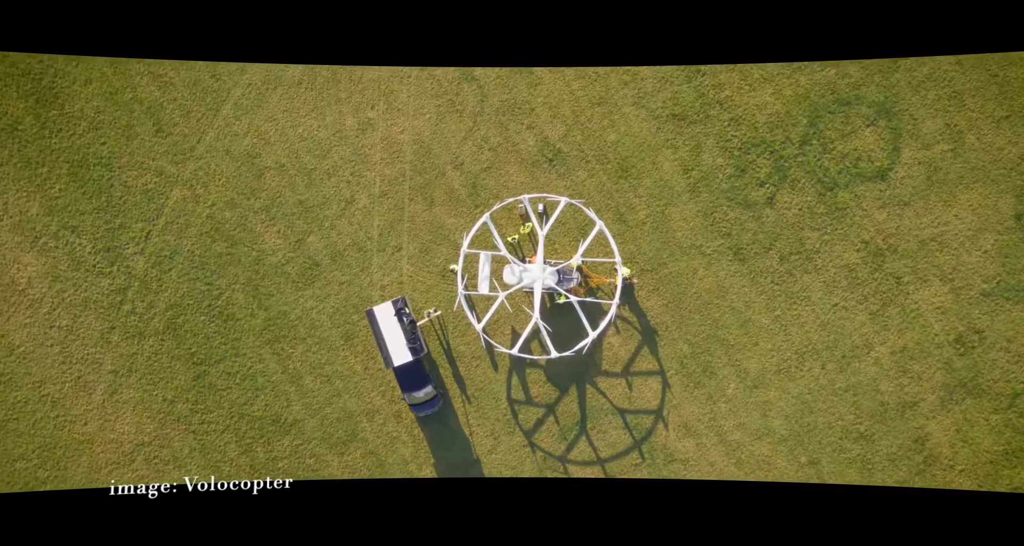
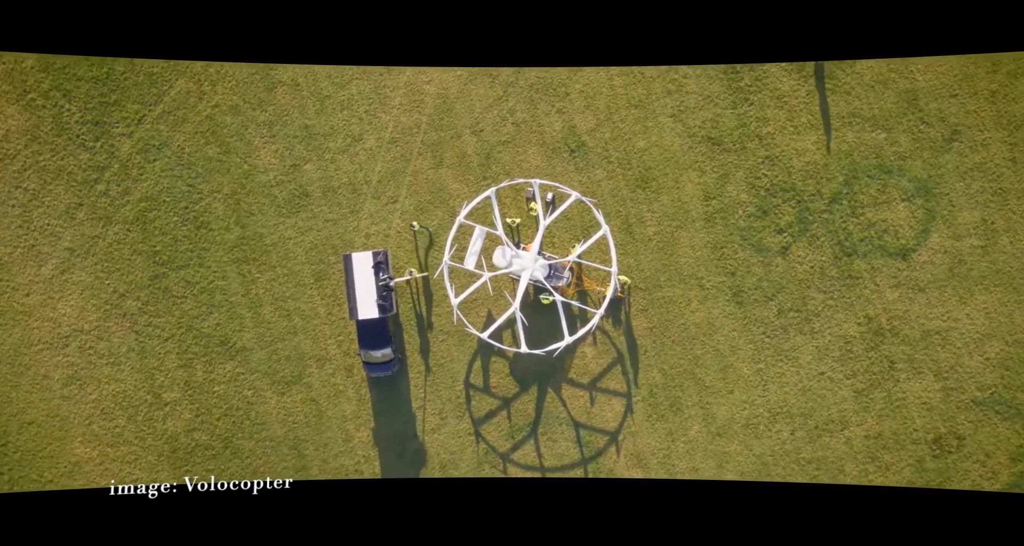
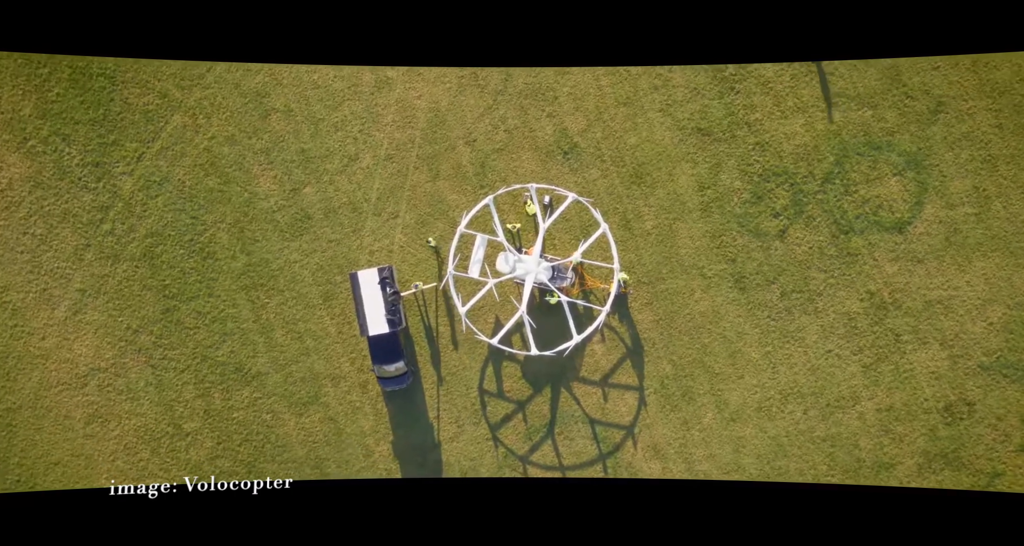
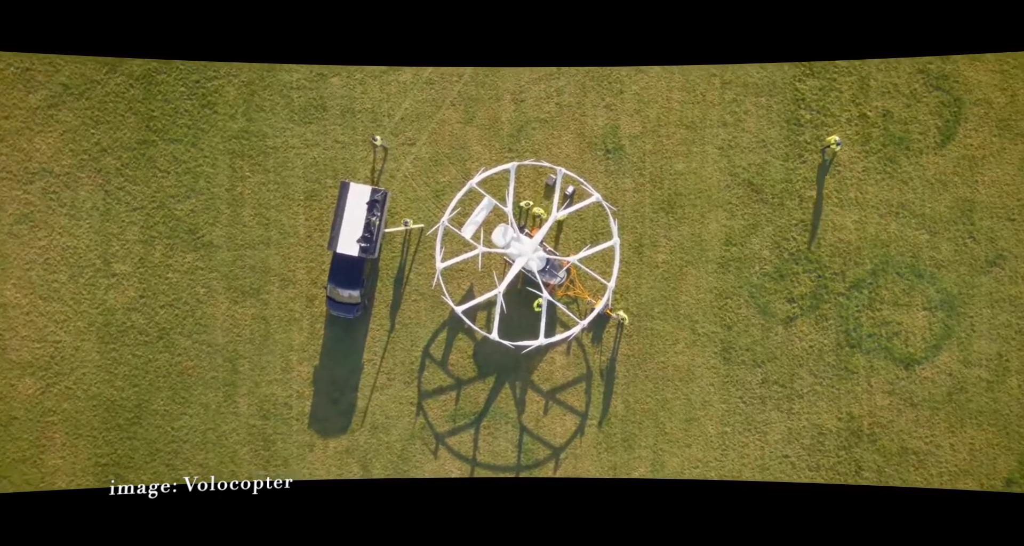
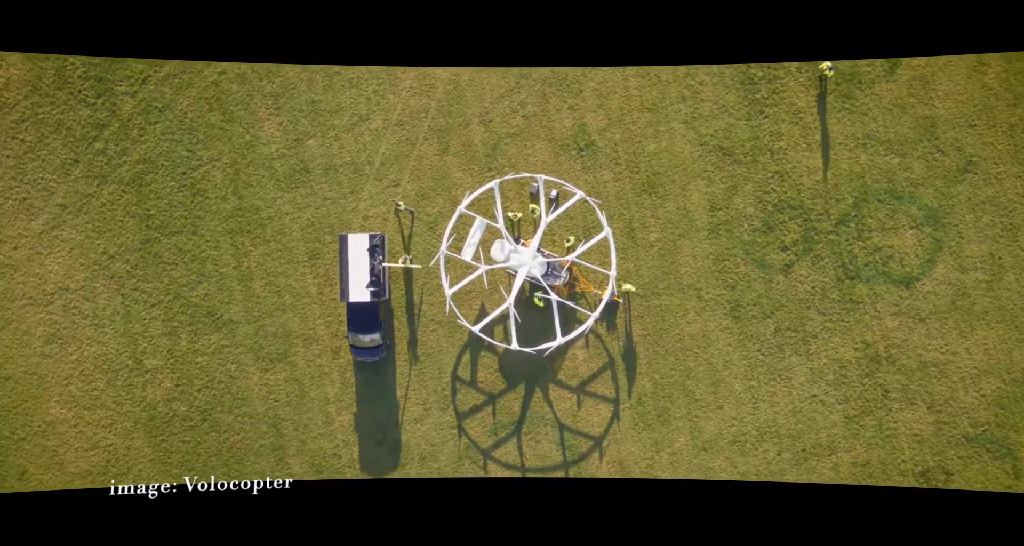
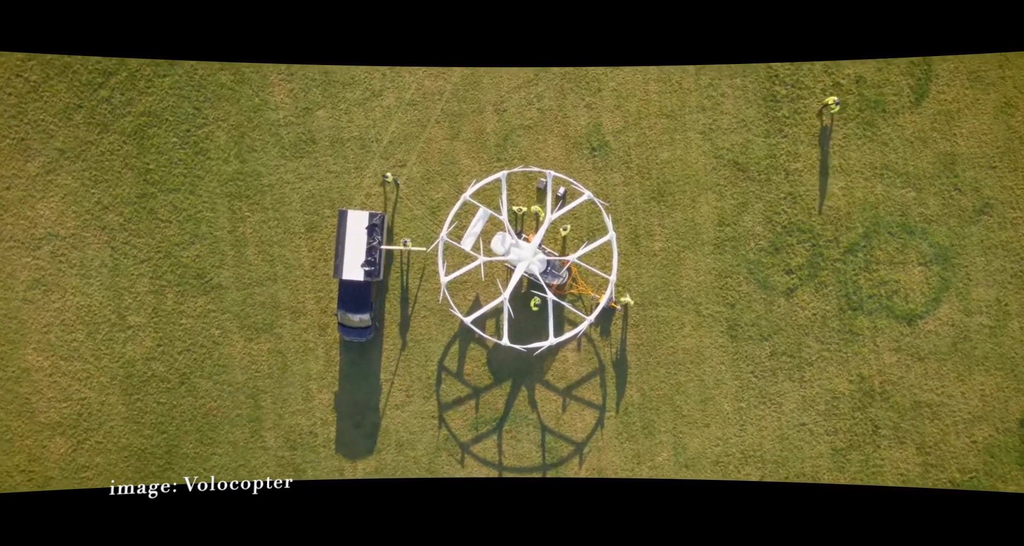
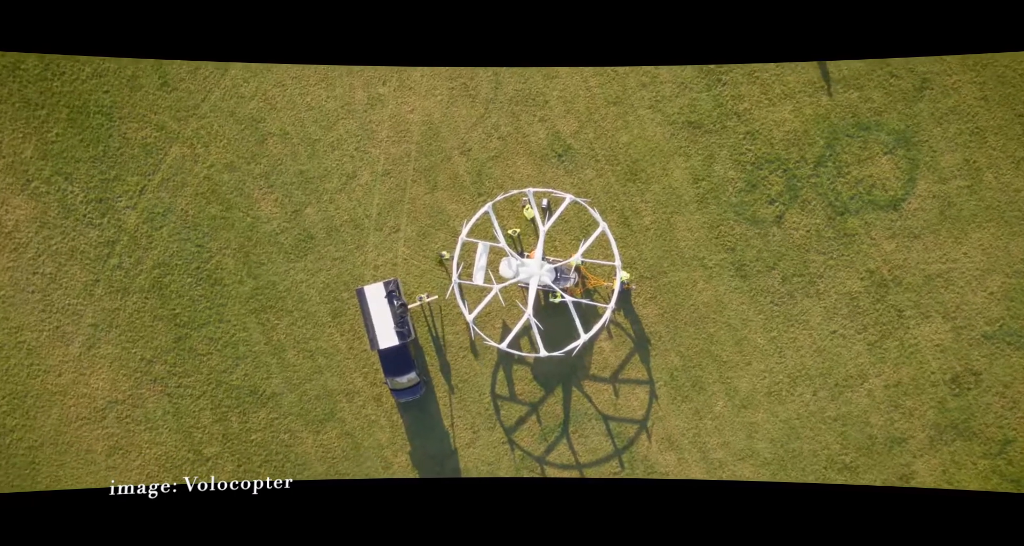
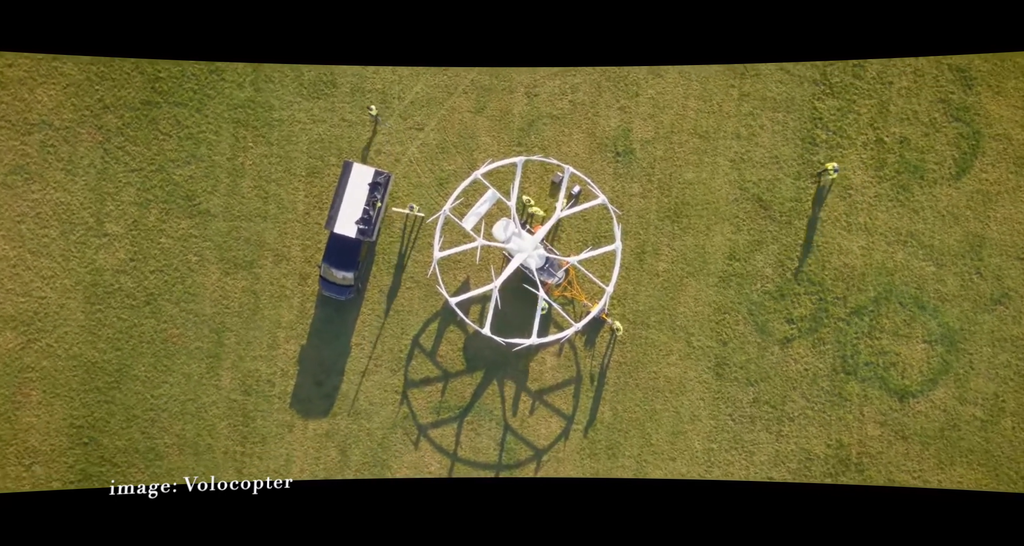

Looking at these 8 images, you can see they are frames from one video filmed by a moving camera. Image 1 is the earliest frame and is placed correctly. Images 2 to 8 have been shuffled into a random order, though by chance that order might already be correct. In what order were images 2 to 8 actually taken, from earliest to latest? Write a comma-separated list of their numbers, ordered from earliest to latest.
7, 3, 2, 5, 6, 4, 8
